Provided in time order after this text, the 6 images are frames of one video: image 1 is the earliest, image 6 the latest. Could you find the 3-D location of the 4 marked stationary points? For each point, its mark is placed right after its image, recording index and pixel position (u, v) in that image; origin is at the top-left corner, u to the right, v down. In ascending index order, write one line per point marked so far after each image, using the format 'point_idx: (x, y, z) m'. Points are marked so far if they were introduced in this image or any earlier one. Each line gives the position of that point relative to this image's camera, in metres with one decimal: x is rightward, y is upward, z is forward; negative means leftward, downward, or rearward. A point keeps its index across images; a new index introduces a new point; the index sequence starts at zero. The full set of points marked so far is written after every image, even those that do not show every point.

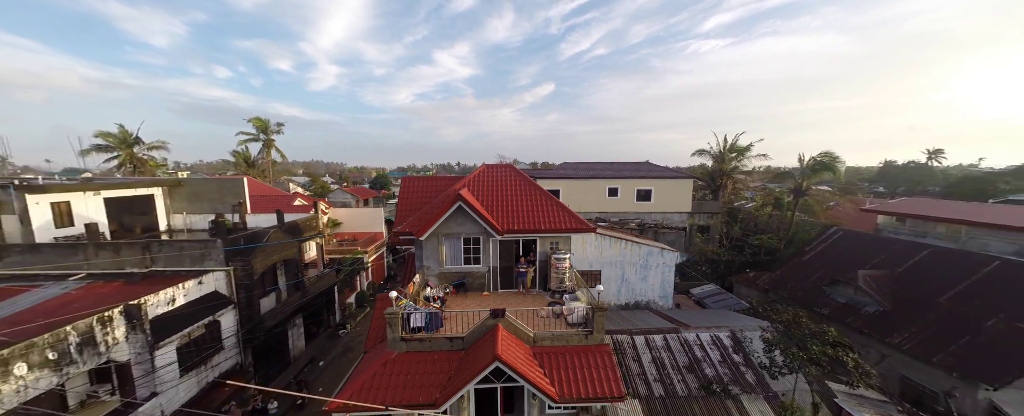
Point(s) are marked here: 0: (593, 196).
0: (+5.0, +0.8, +19.1) m
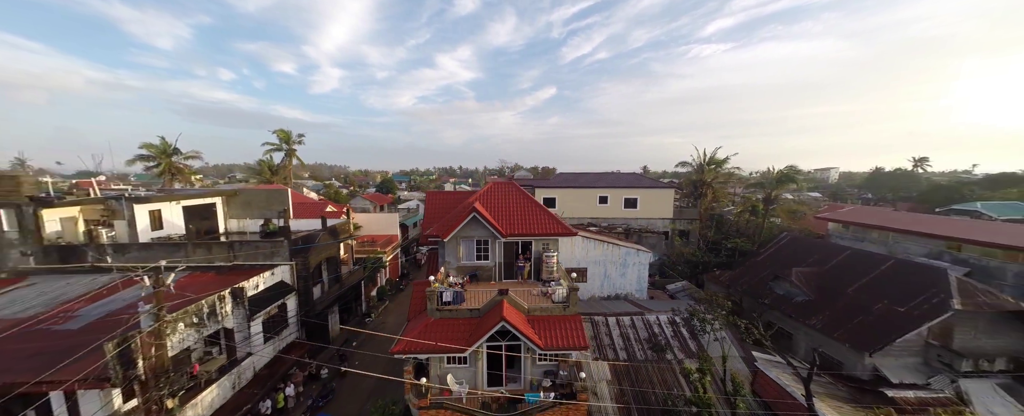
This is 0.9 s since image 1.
0: (+5.1, +0.3, +21.4) m
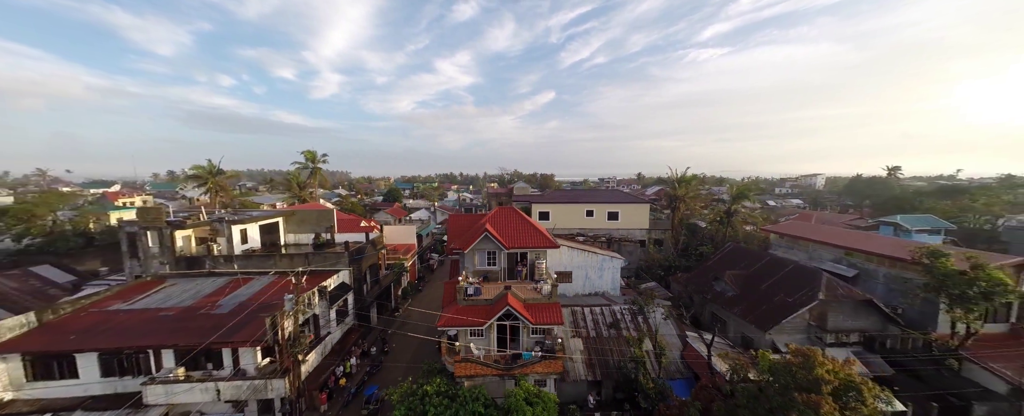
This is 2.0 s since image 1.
0: (+5.1, -0.7, +25.2) m
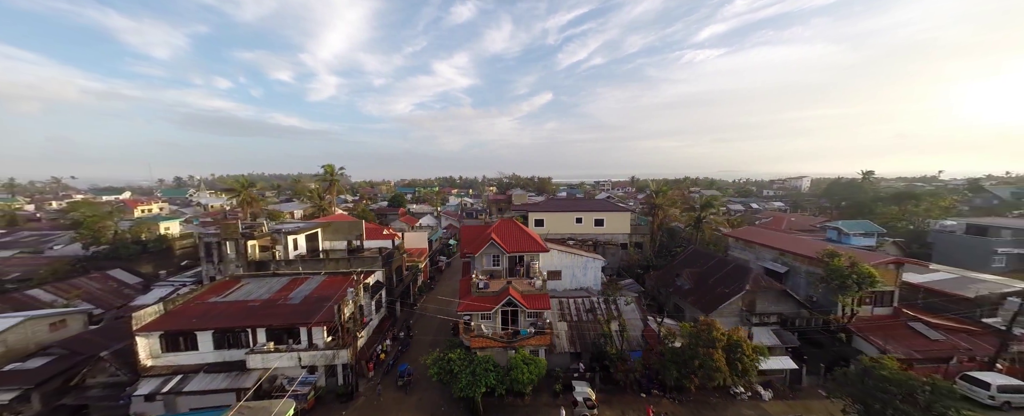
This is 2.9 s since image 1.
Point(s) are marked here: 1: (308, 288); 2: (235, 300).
0: (+5.1, -1.4, +28.9) m
1: (-10.6, -4.1, +15.8) m
2: (-13.5, -4.5, +14.8) m
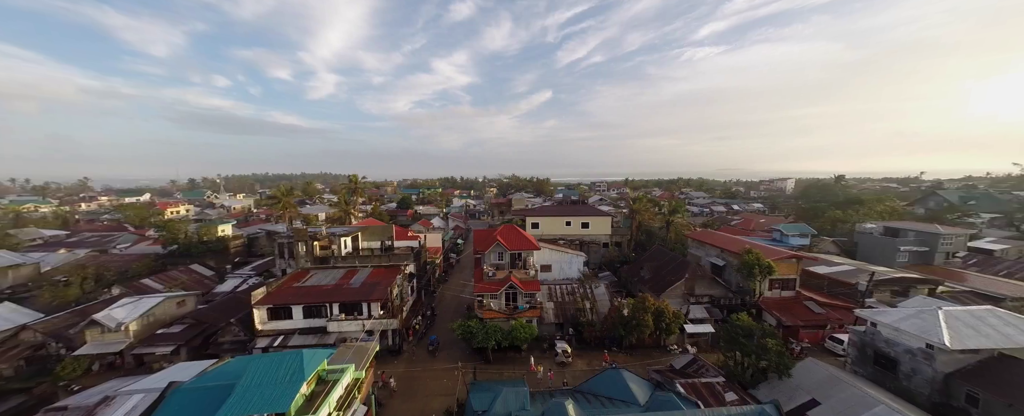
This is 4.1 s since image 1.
0: (+5.1, -2.0, +34.5) m
1: (-10.5, -4.8, +21.3) m
2: (-13.4, -5.2, +20.4) m
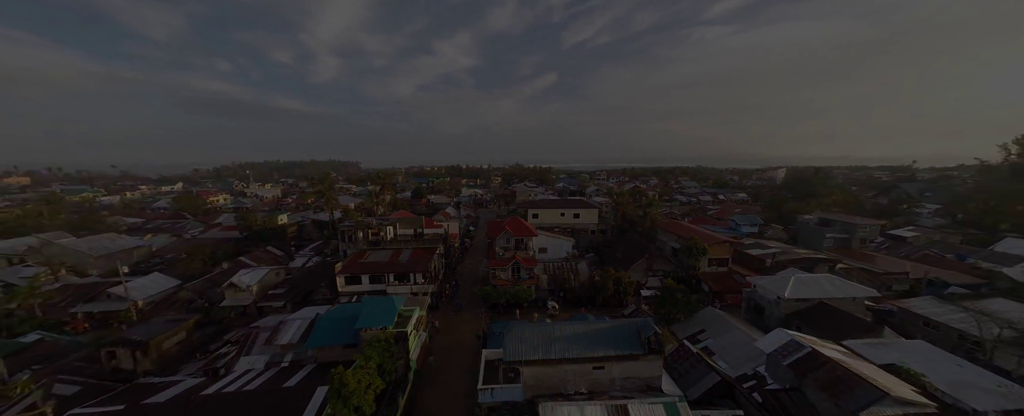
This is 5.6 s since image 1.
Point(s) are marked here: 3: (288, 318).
0: (+5.7, -1.1, +41.8) m
1: (-10.1, -4.5, +29.0) m
2: (-13.0, -4.9, +28.1) m
3: (-14.4, -7.0, +19.5) m
